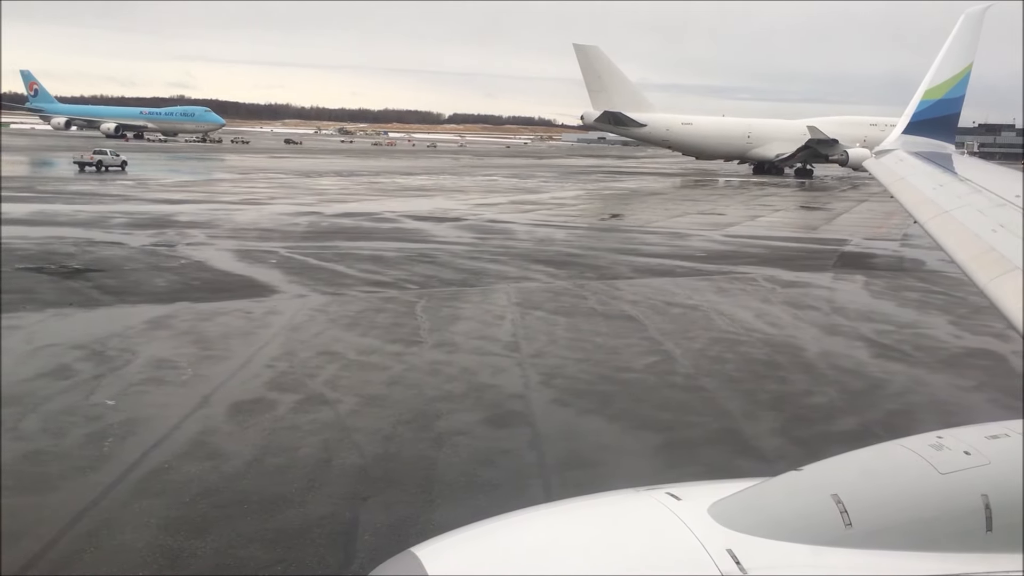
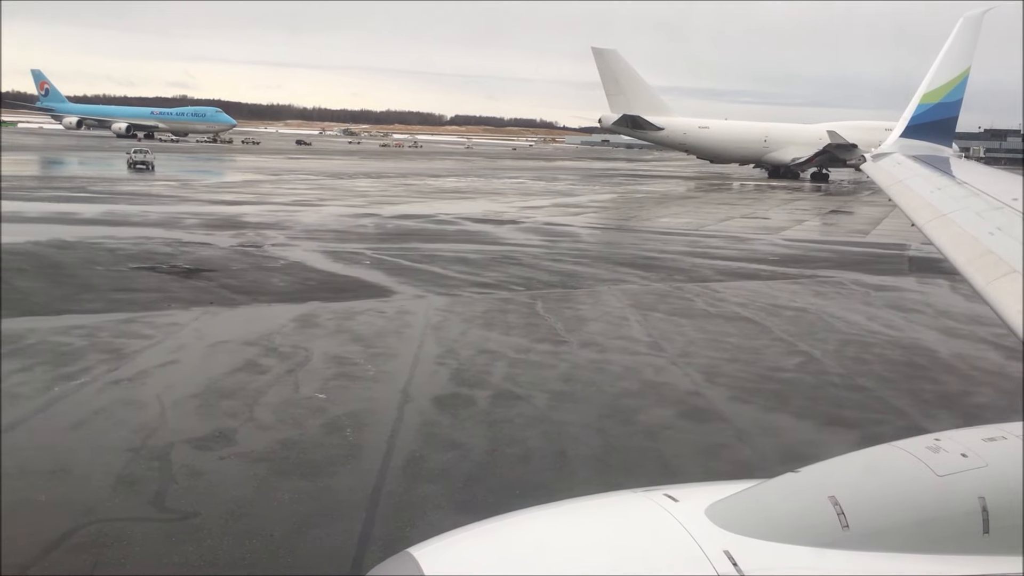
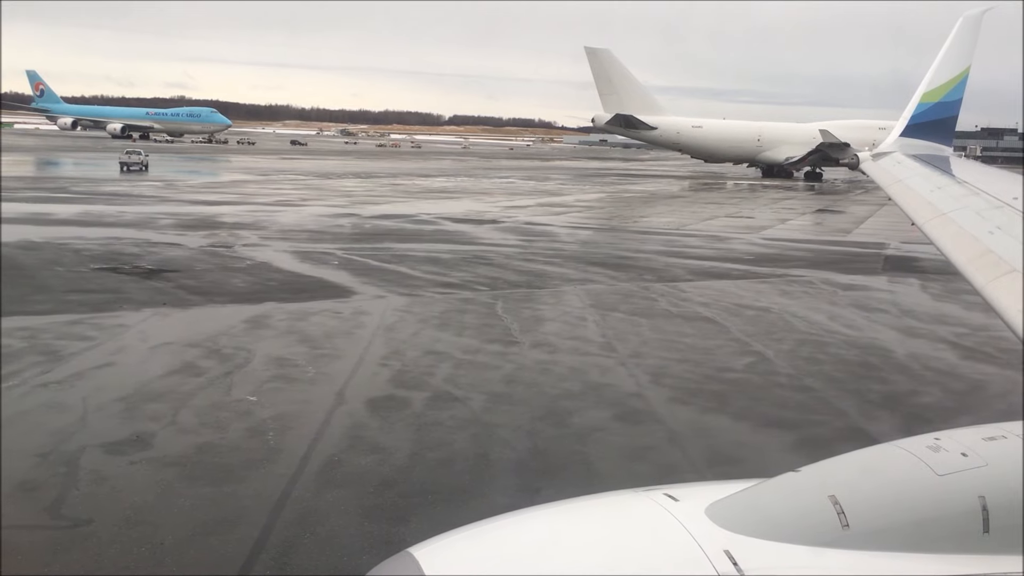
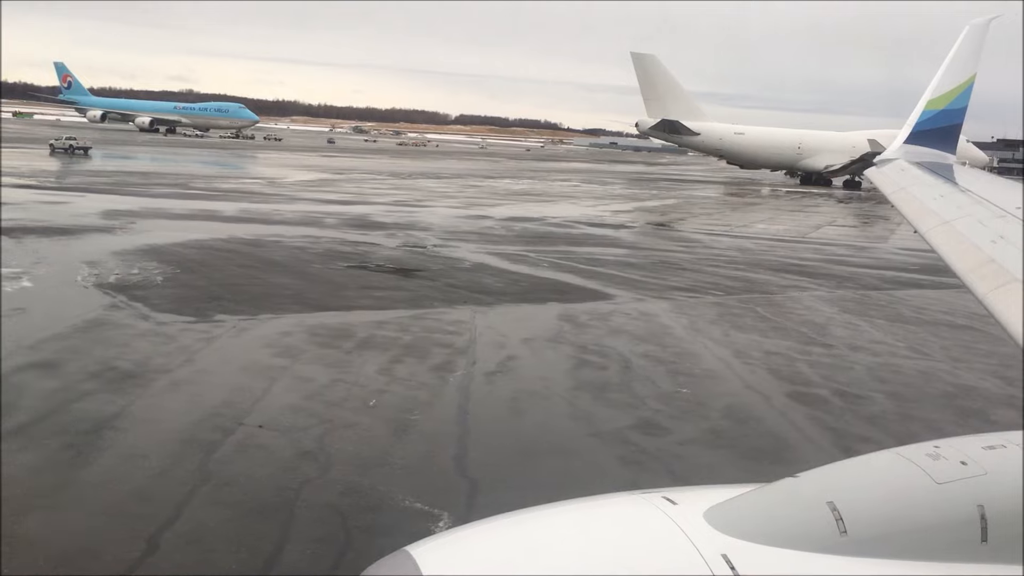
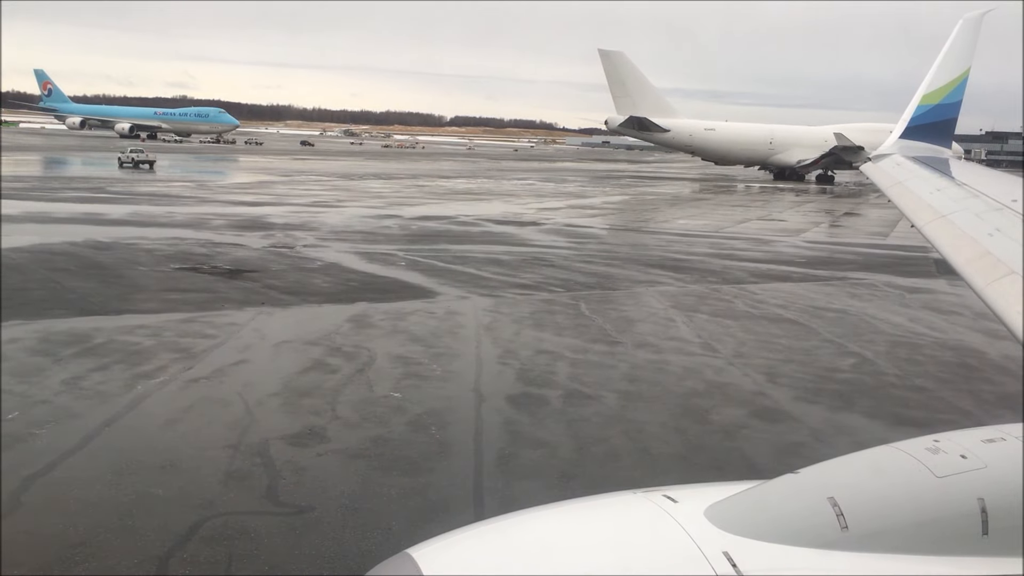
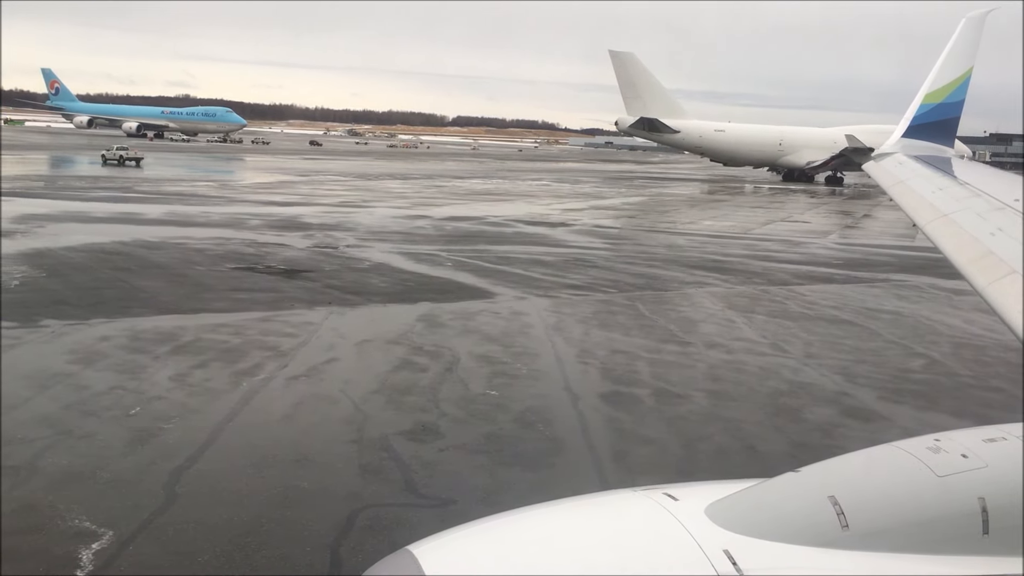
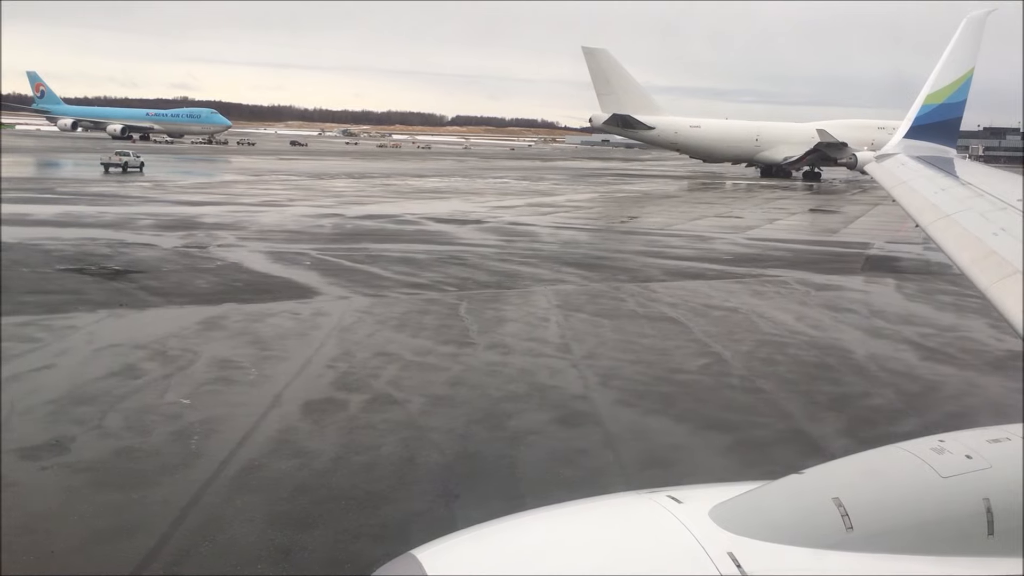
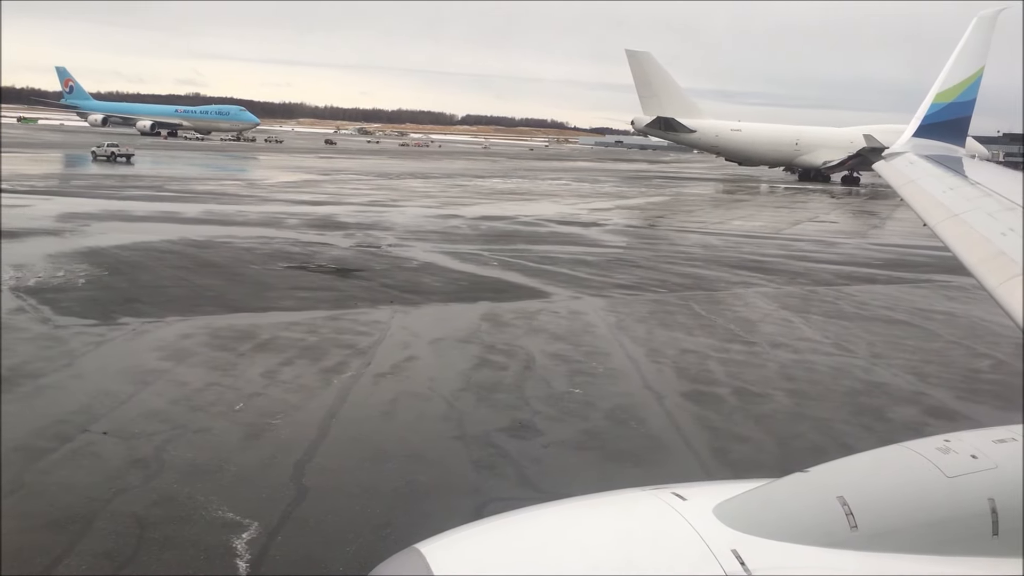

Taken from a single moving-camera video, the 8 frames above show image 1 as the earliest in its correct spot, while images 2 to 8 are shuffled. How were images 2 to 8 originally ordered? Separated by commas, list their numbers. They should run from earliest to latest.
7, 3, 2, 5, 6, 8, 4
